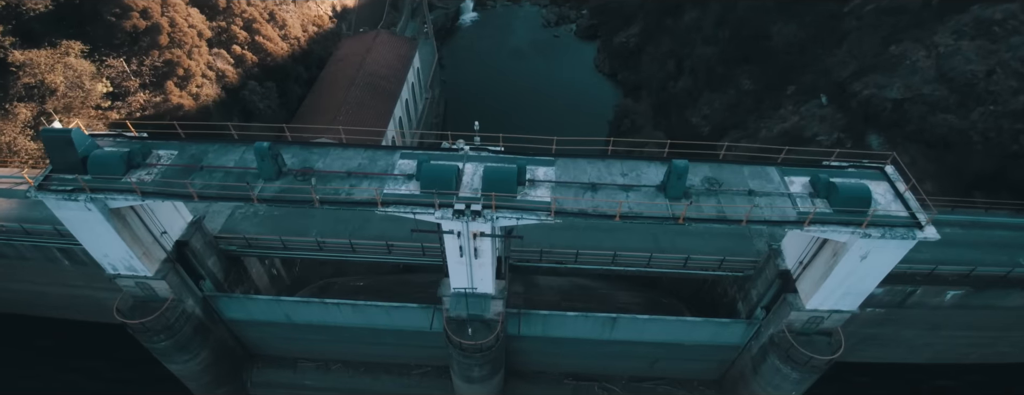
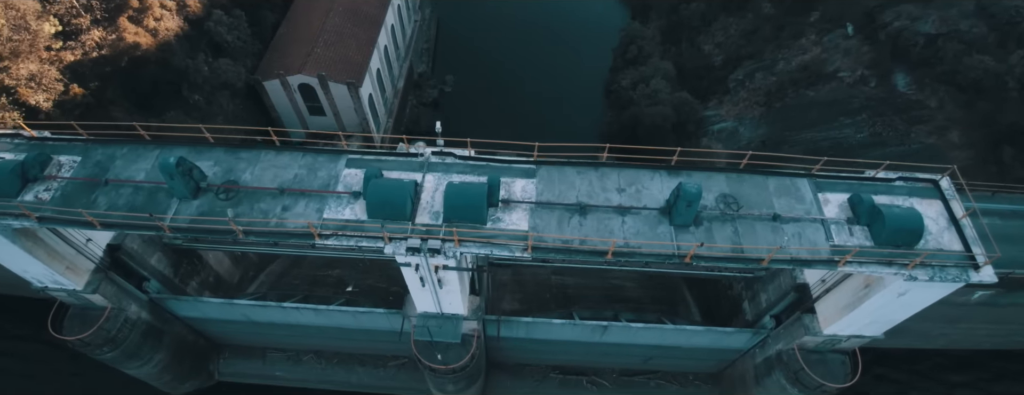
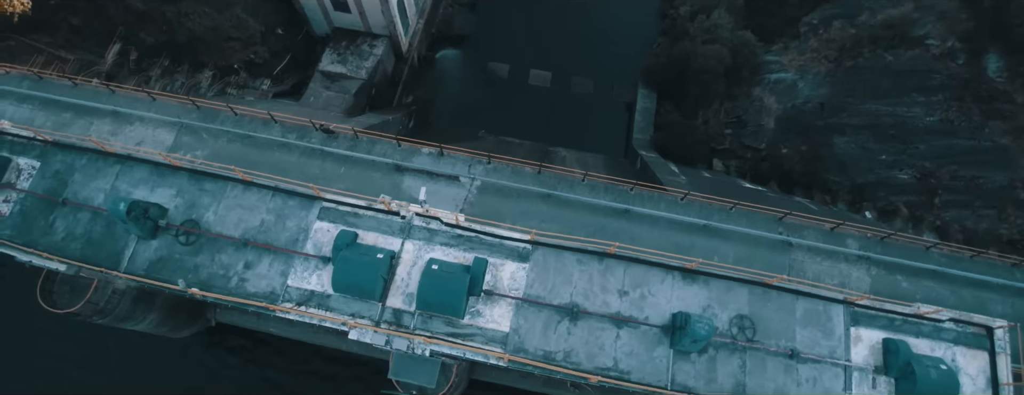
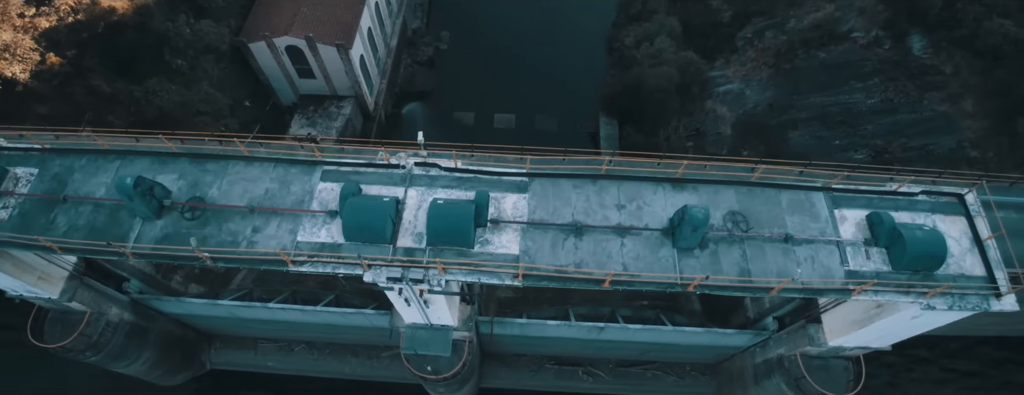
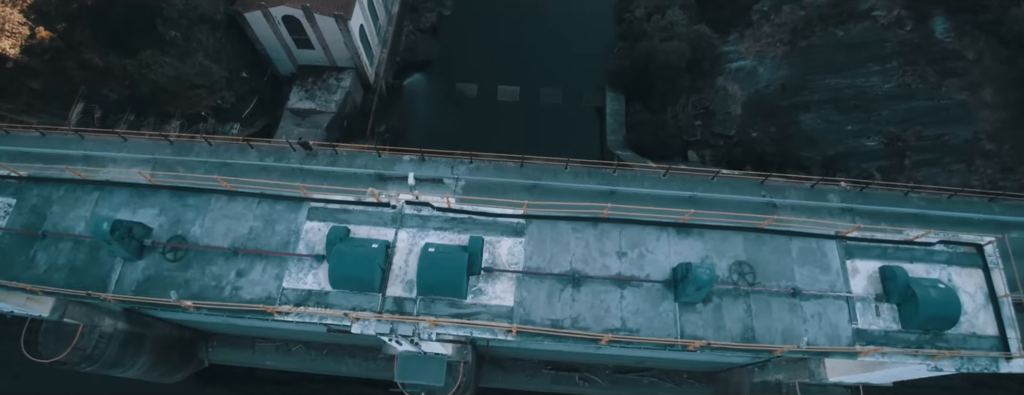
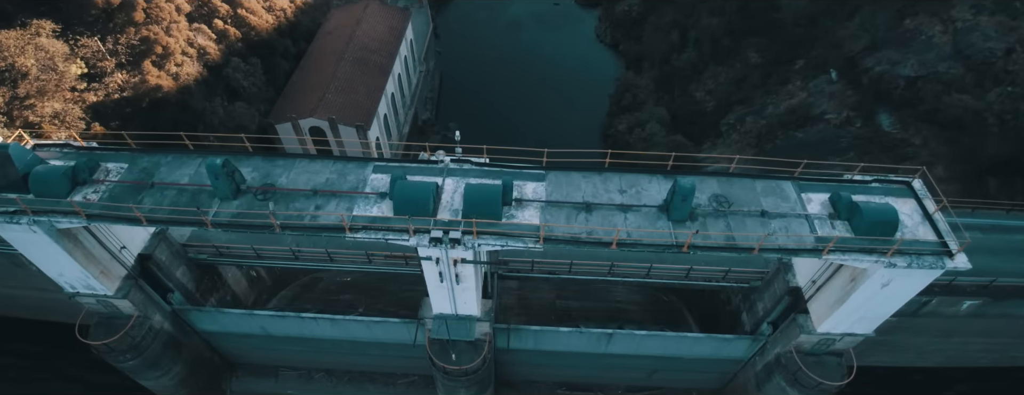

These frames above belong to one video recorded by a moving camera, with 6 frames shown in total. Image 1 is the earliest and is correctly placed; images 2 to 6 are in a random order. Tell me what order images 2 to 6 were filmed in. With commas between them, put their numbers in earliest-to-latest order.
6, 2, 4, 5, 3
